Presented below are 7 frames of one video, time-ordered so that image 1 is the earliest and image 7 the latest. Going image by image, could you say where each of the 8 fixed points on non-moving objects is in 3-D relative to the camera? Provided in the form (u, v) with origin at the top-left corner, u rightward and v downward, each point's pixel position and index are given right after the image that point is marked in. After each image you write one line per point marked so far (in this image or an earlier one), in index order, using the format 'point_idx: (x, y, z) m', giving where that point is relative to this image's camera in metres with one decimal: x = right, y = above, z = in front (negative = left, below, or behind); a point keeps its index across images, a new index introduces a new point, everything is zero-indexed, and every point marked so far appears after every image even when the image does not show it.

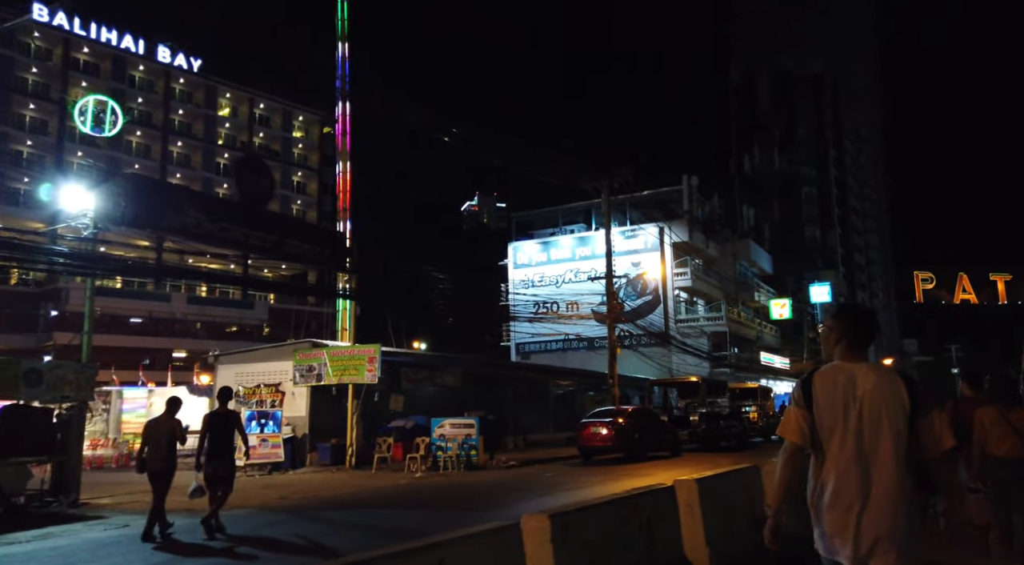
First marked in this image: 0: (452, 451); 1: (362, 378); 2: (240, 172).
0: (-1.3, -3.7, +17.8) m
1: (-3.3, -2.2, +18.2) m
2: (-5.3, +2.2, +15.9) m
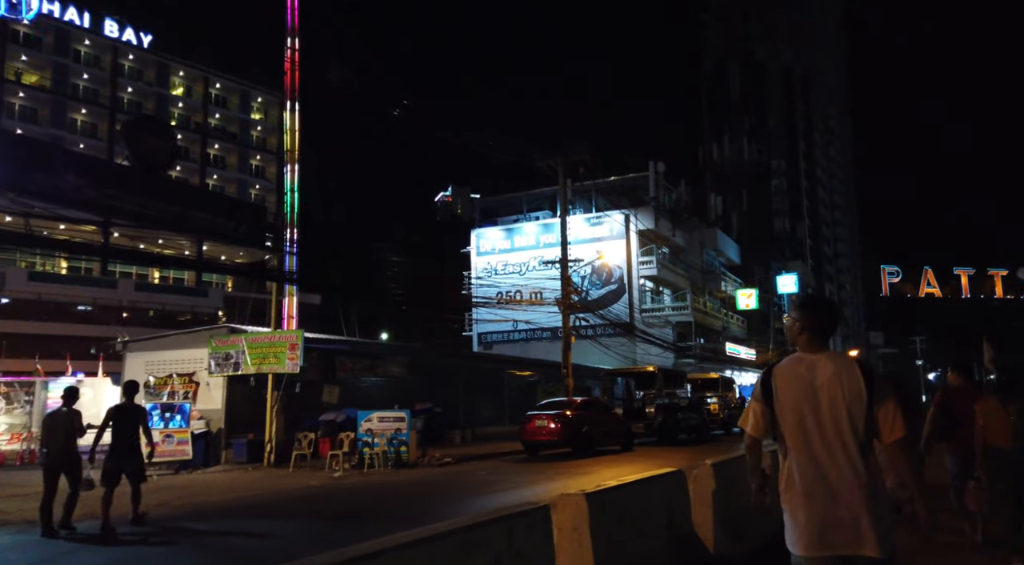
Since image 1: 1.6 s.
0: (-2.6, -3.3, +16.3) m
1: (-4.7, -1.8, +16.6) m
2: (-6.5, +2.6, +14.2) m
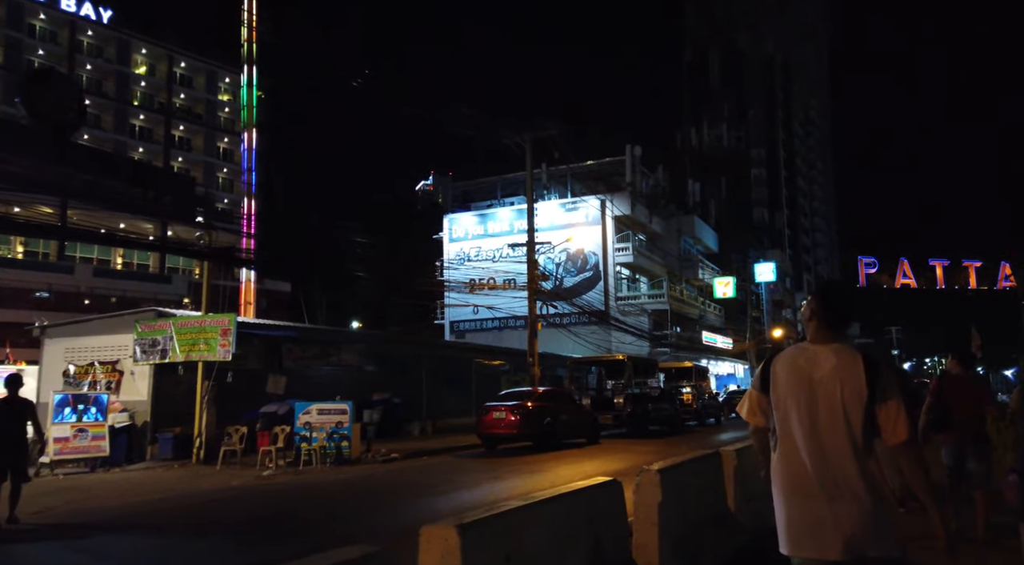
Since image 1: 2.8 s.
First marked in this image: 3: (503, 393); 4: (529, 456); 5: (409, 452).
0: (-3.5, -2.9, +14.9) m
1: (-5.6, -1.4, +15.2) m
2: (-7.3, +2.9, +12.7) m
3: (-0.2, -2.7, +19.7) m
4: (+0.4, -3.8, +17.9) m
5: (-2.1, -3.5, +16.7) m
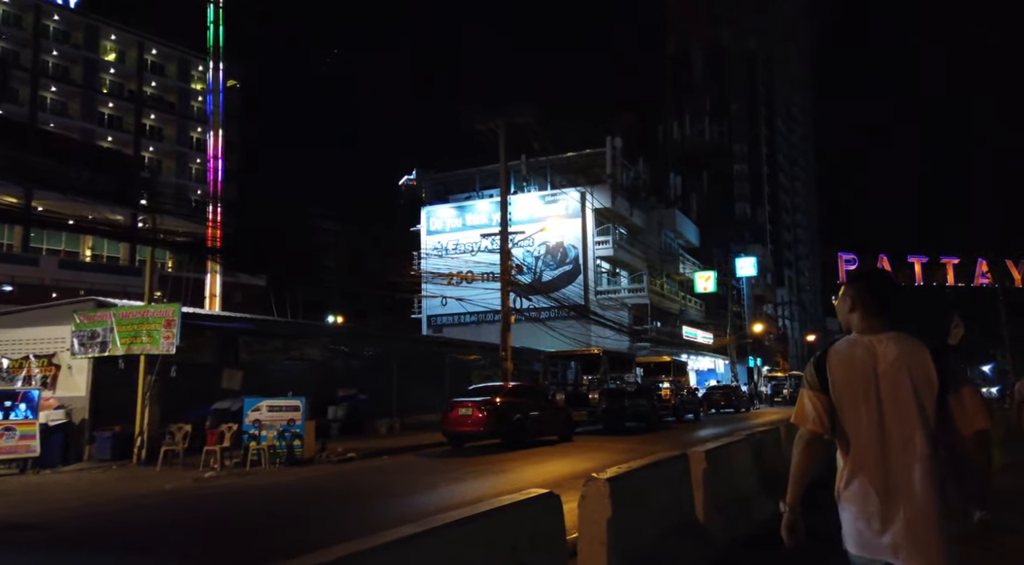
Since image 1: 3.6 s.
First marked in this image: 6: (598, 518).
0: (-4.2, -2.7, +14.0) m
1: (-6.2, -1.2, +14.1) m
2: (-7.9, +3.1, +11.6) m
3: (-0.9, -2.4, +18.8) m
4: (-0.3, -3.6, +17.0) m
5: (-2.8, -3.3, +15.8) m
6: (+0.5, -1.4, +4.7) m
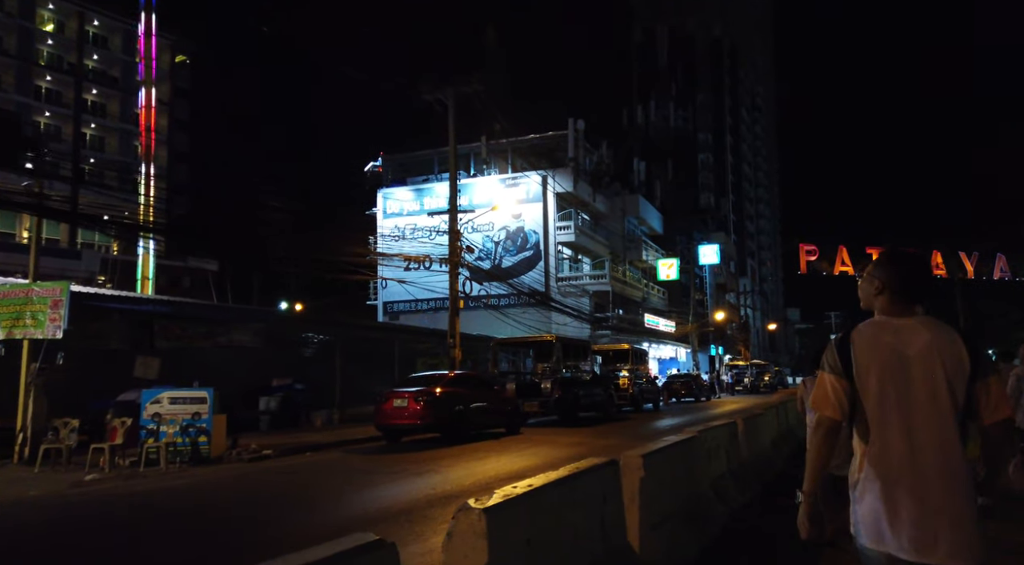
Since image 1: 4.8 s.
0: (-5.2, -2.3, +12.3) m
1: (-7.2, -0.8, +12.4) m
2: (-8.8, +3.5, +9.7) m
3: (-2.2, -2.0, +17.3) m
4: (-1.5, -3.2, +15.6) m
5: (-3.9, -2.9, +14.3) m
6: (-0.1, -1.2, +3.2) m
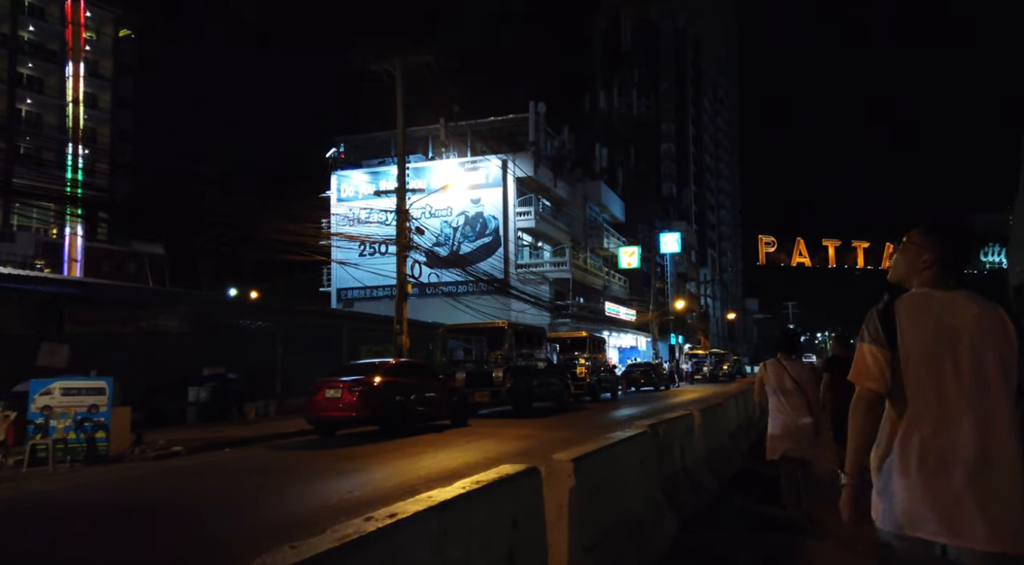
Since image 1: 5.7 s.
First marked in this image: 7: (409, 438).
0: (-6.0, -2.0, +10.9) m
1: (-8.0, -0.4, +10.8) m
2: (-9.5, +3.8, +8.0) m
3: (-3.2, -1.6, +15.9) m
4: (-2.5, -2.8, +14.3) m
5: (-4.8, -2.5, +12.8) m
6: (-0.5, -1.0, +2.0) m
7: (-1.8, -2.9, +15.0) m
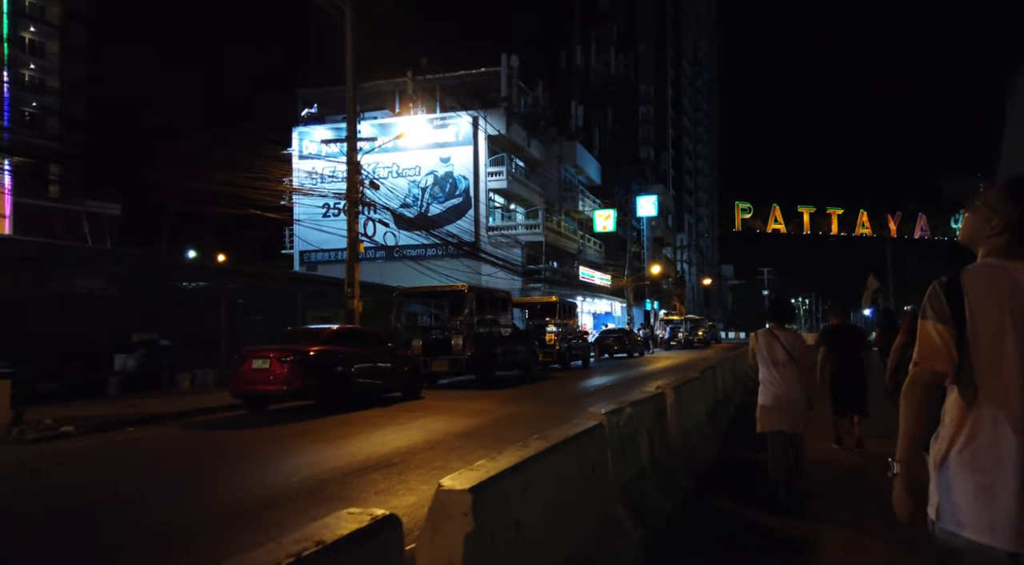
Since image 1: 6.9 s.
0: (-6.7, -1.5, +9.1) m
1: (-8.6, +0.1, +9.0) m
2: (-10.0, +4.3, +5.9) m
3: (-4.0, -0.9, +14.2) m
4: (-3.2, -2.2, +12.7) m
5: (-5.5, -1.9, +11.1) m
6: (-0.9, -0.8, +0.4) m
7: (-2.6, -2.2, +13.4) m
